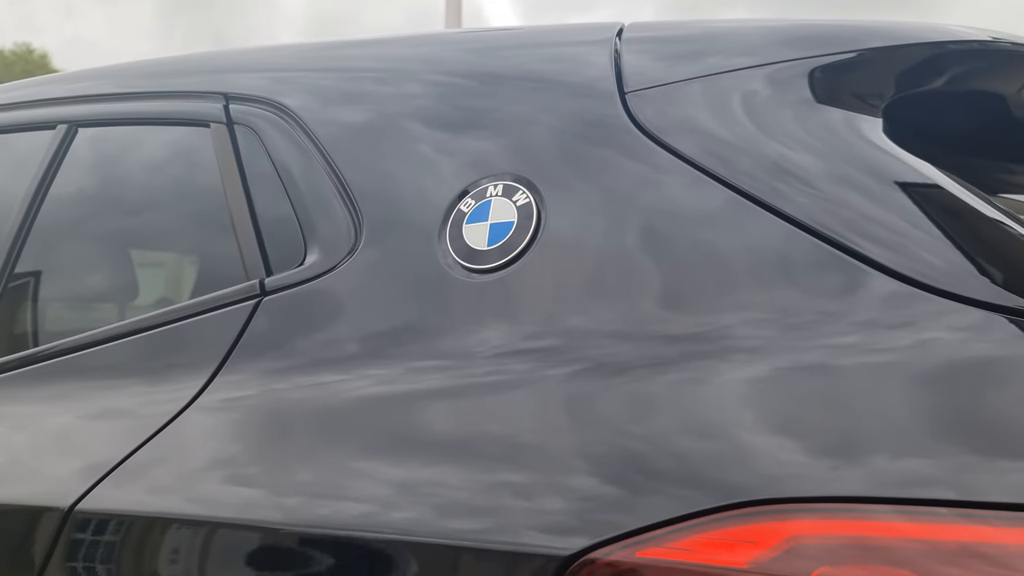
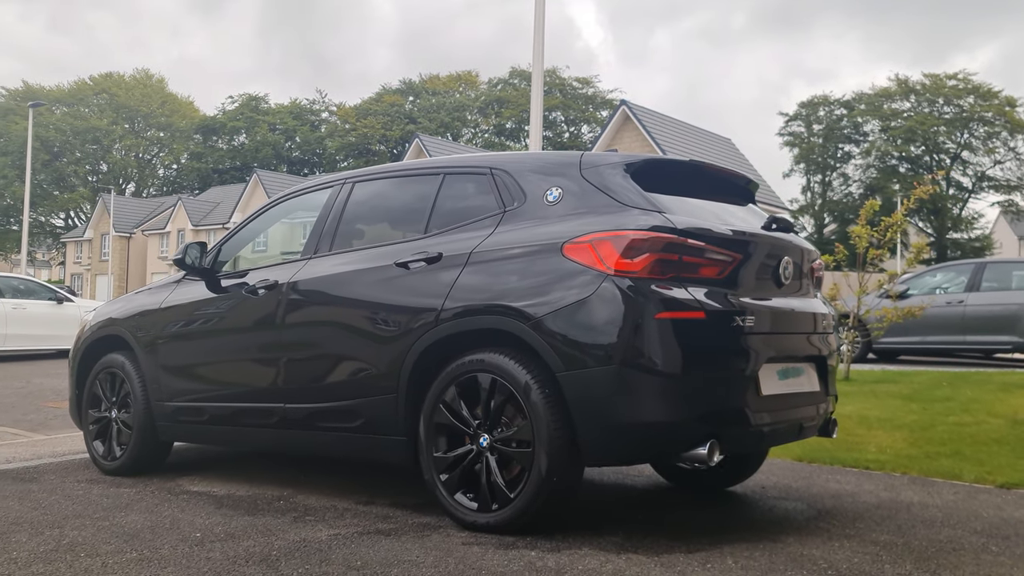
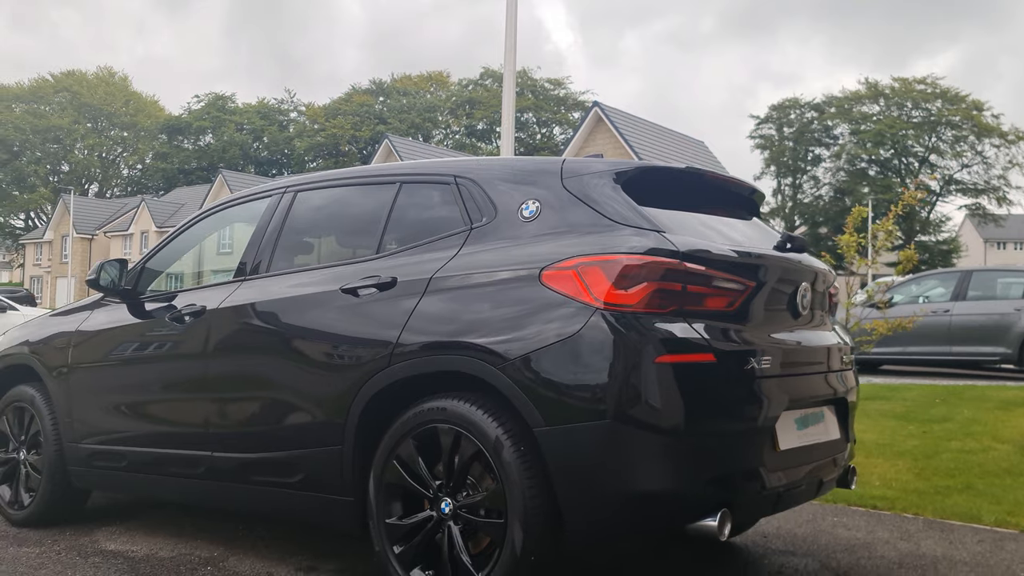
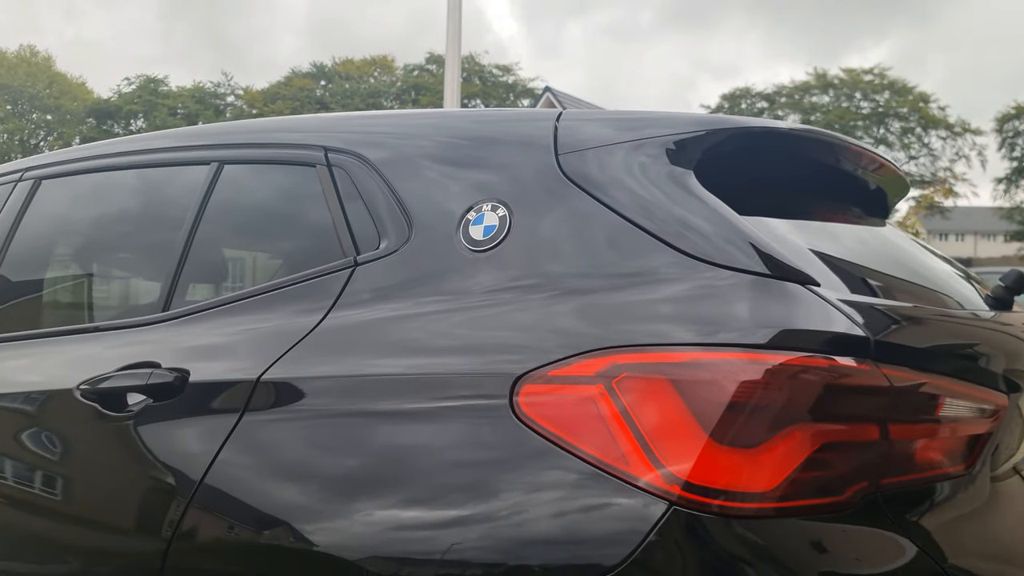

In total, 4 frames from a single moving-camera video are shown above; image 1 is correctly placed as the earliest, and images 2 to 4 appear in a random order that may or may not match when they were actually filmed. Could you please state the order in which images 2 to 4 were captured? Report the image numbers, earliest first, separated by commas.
4, 3, 2
